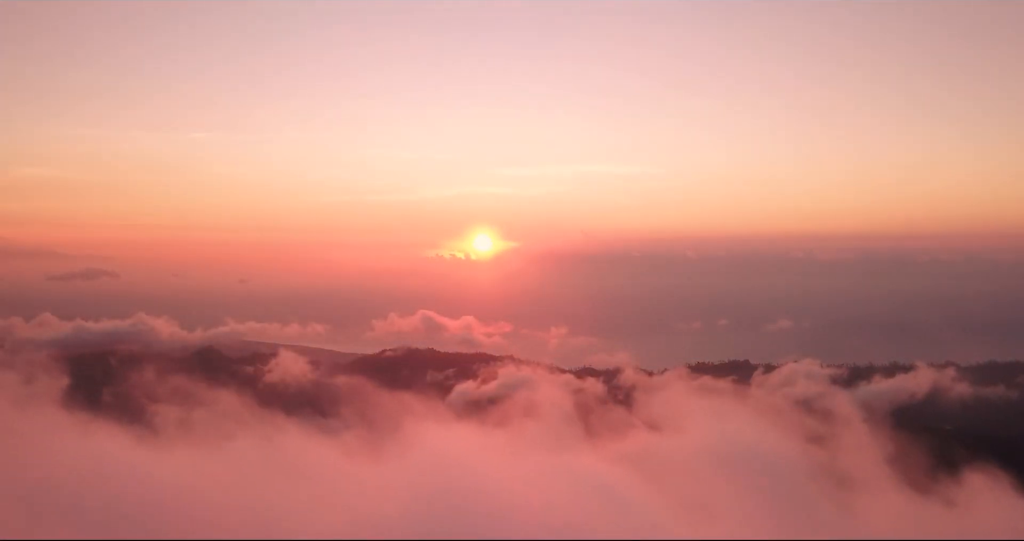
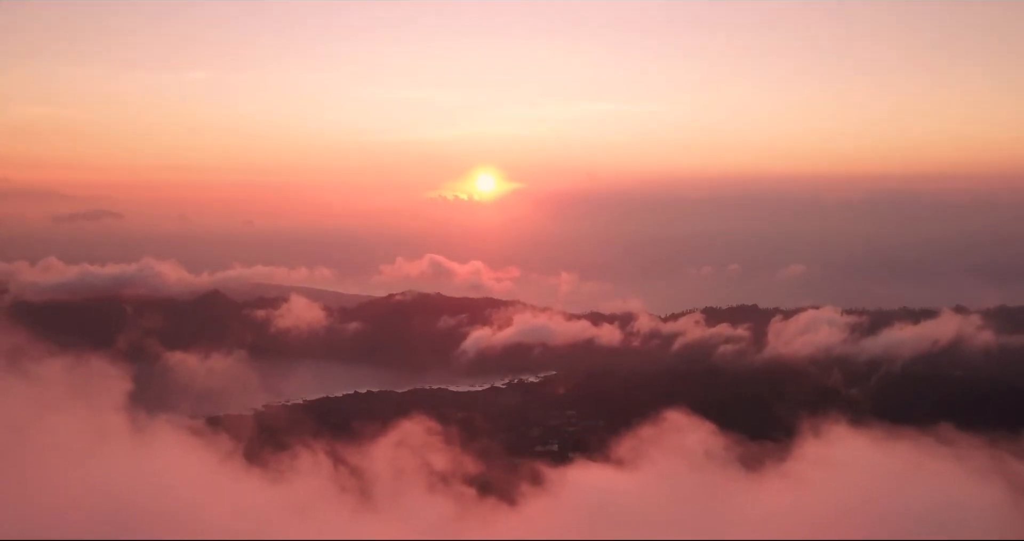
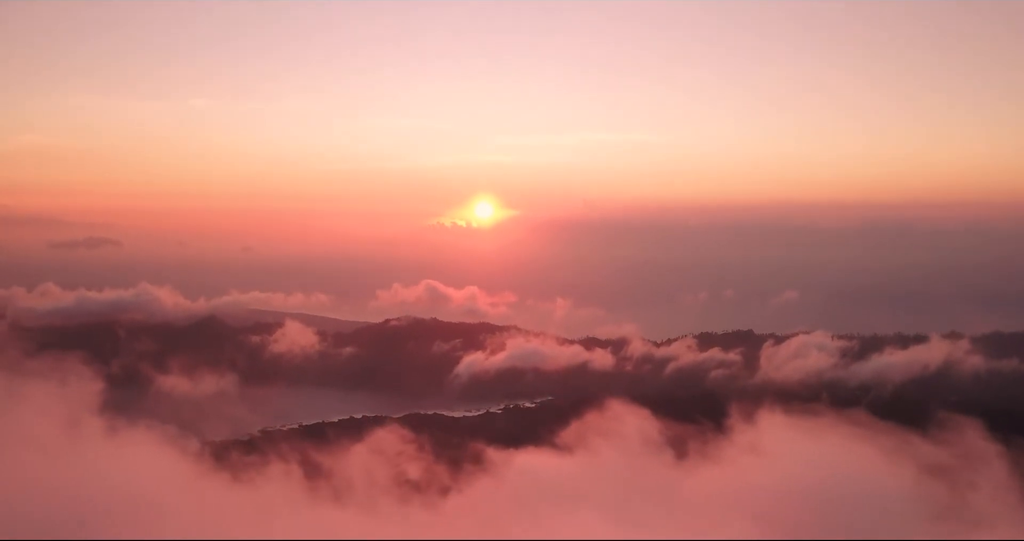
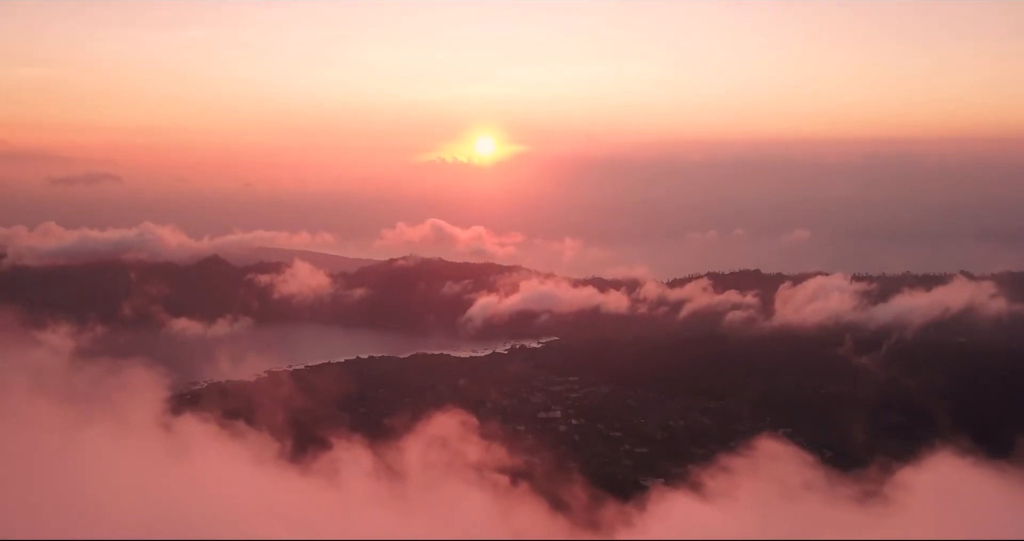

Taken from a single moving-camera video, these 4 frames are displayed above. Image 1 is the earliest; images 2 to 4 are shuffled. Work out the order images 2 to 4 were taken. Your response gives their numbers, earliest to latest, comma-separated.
3, 2, 4
